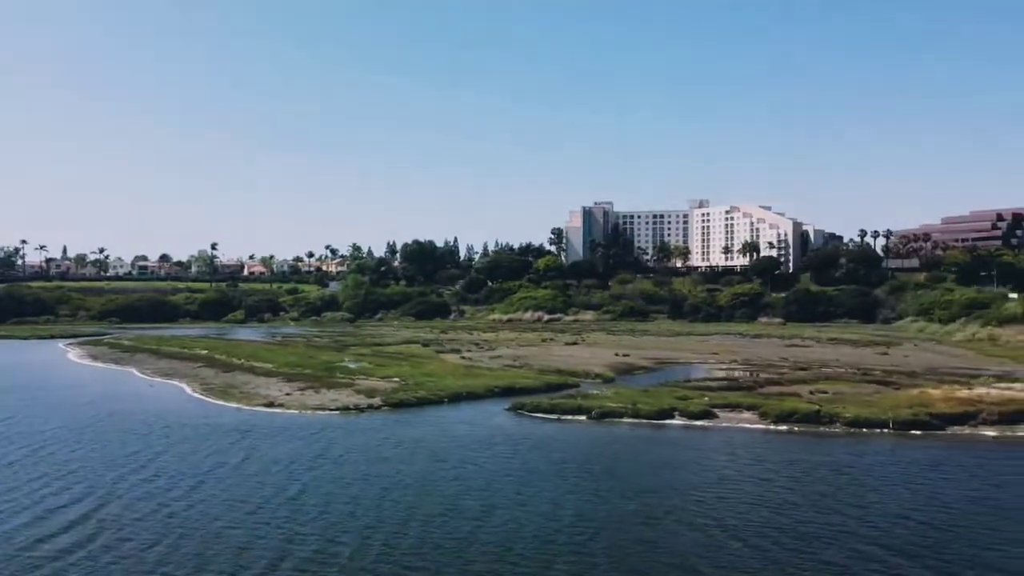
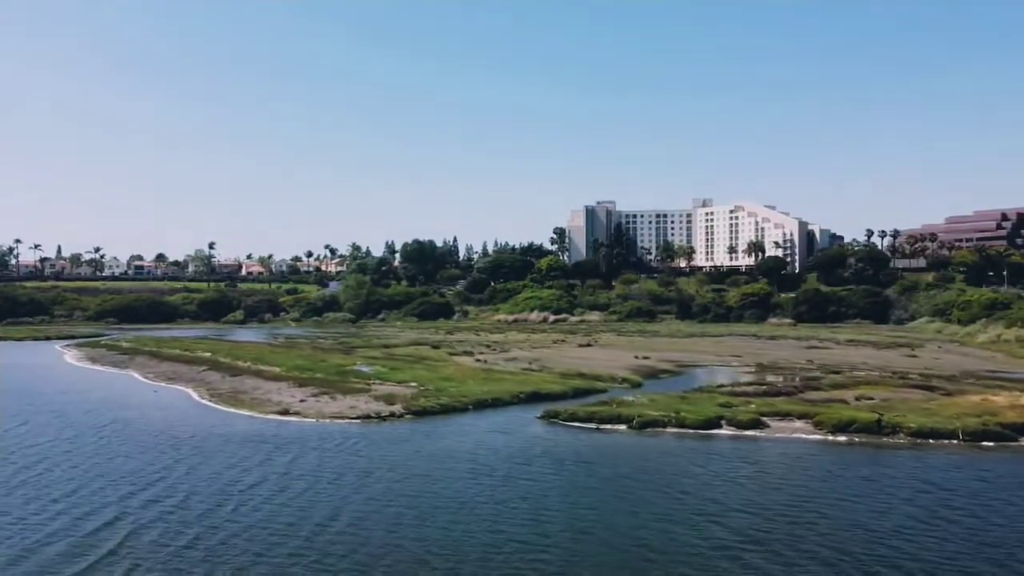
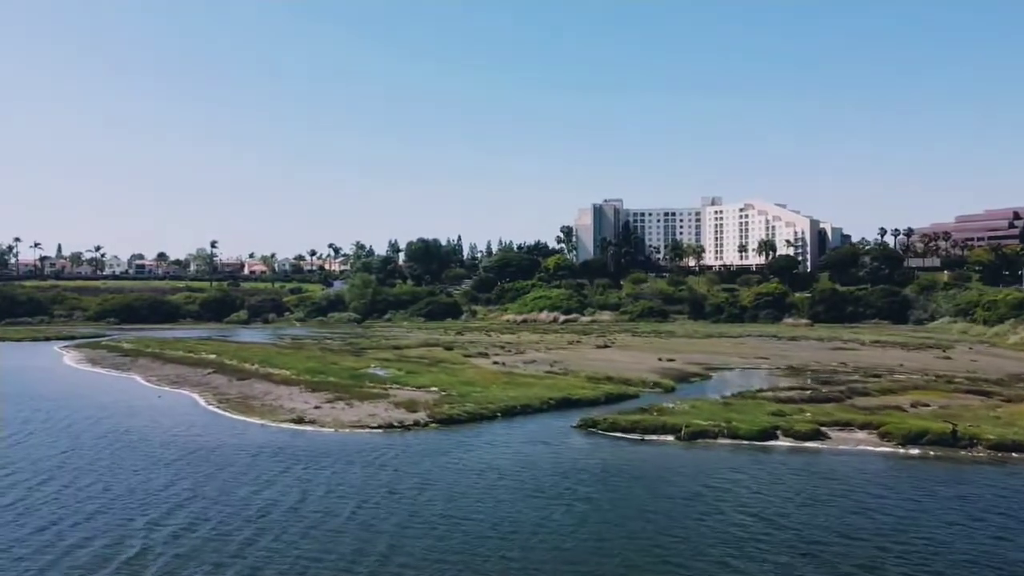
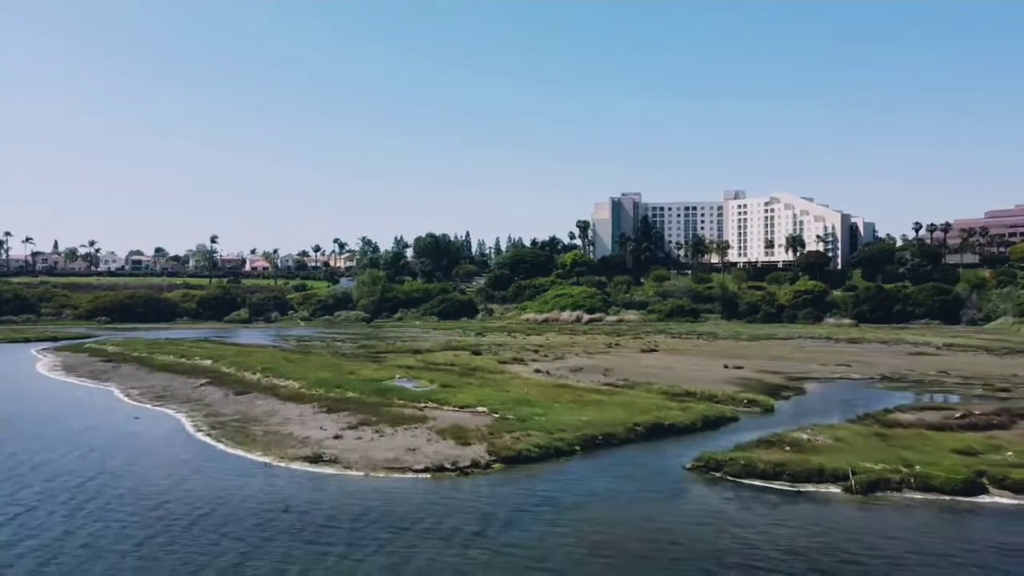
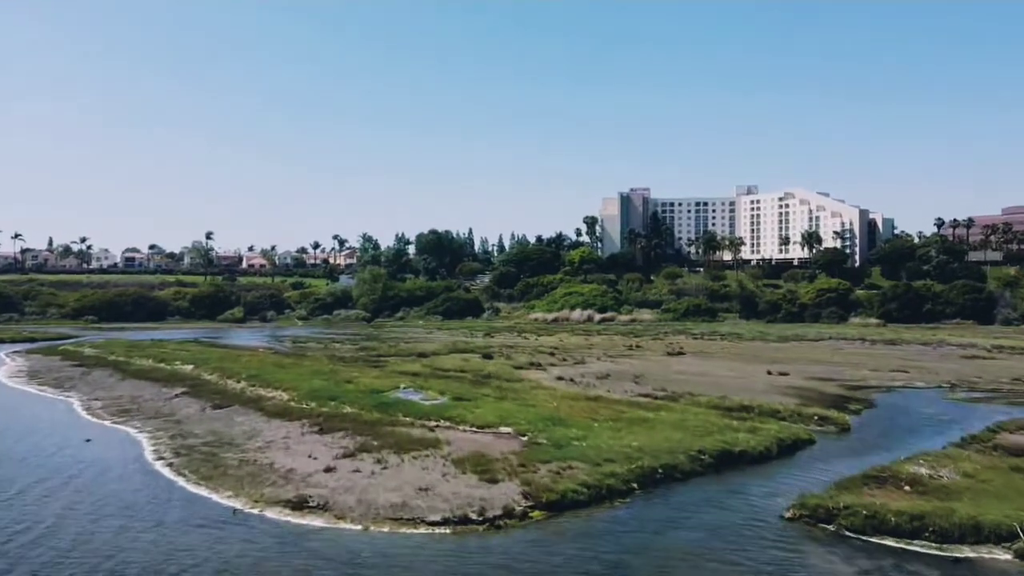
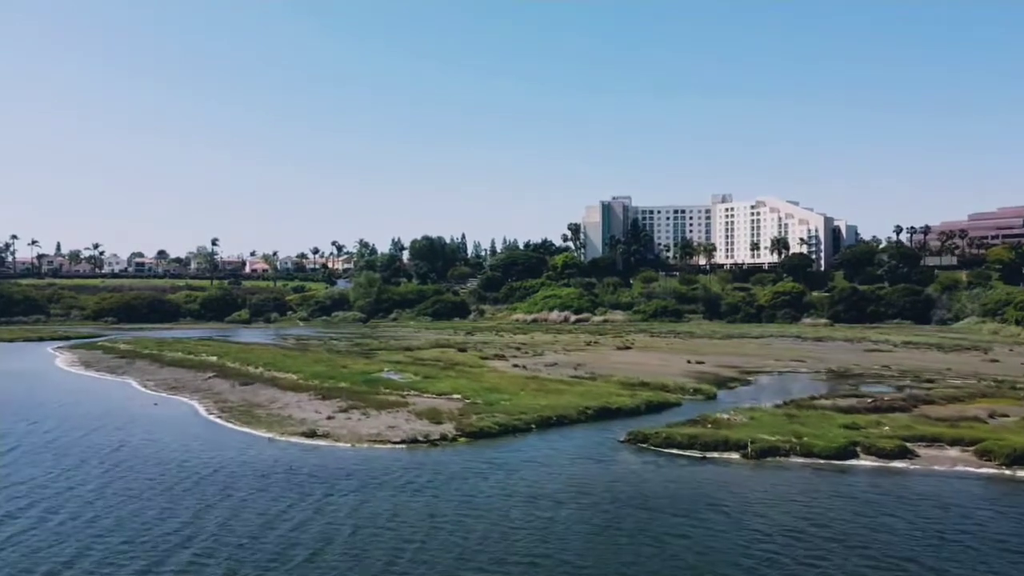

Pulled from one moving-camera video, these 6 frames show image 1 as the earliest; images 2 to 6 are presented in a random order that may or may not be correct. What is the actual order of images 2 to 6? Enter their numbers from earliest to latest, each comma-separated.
2, 3, 6, 4, 5
